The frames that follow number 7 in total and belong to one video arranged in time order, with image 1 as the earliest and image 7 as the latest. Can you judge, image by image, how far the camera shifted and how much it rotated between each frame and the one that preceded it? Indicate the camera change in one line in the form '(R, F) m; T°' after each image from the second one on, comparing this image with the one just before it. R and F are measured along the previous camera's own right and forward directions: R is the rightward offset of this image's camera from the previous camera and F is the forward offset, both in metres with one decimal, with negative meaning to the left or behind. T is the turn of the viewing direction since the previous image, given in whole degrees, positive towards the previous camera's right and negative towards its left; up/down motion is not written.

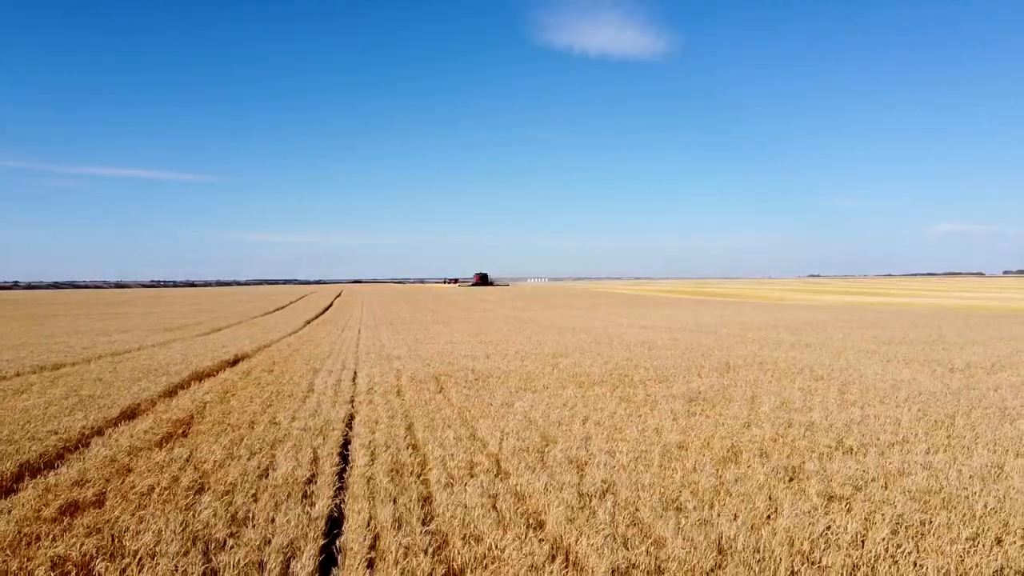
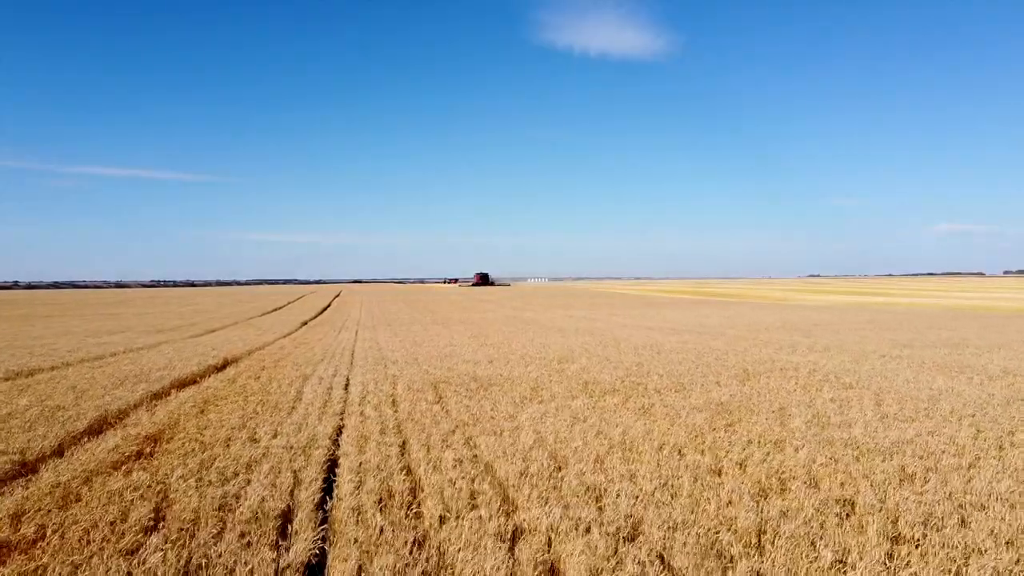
(-0.1, +0.9) m; 0°
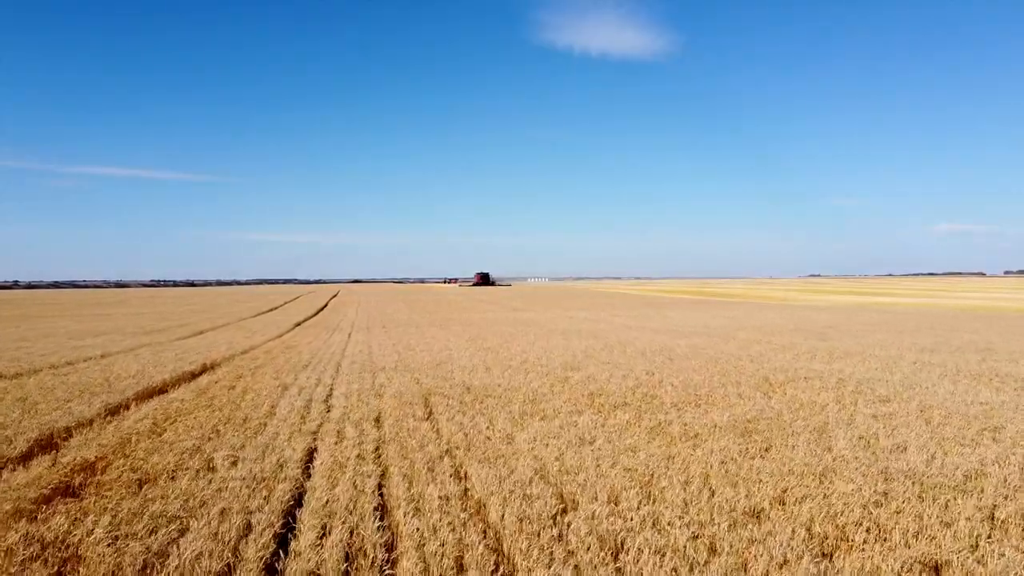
(0.0, +1.2) m; 0°
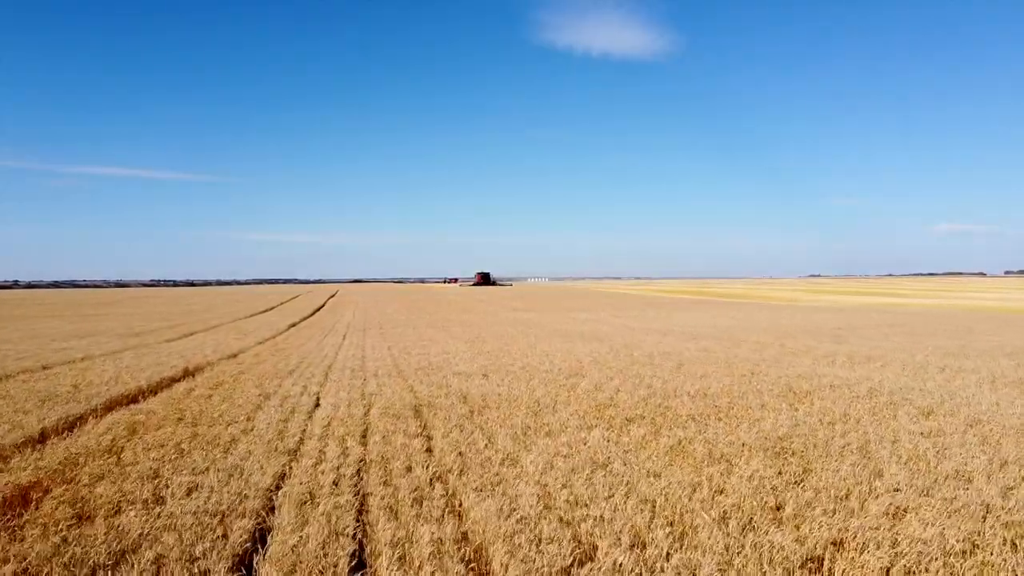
(0.0, +1.0) m; 0°
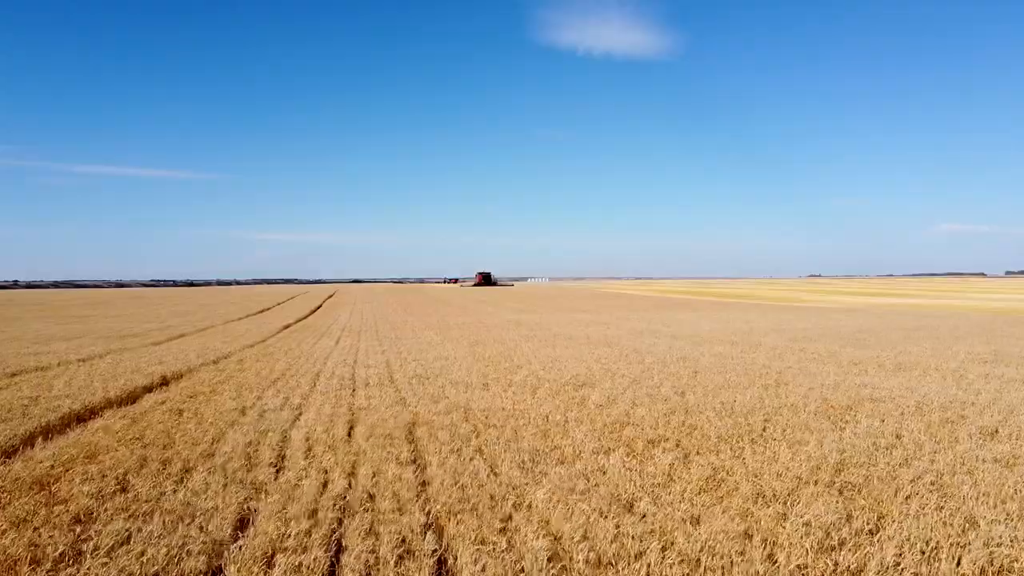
(-0.1, +1.3) m; 0°
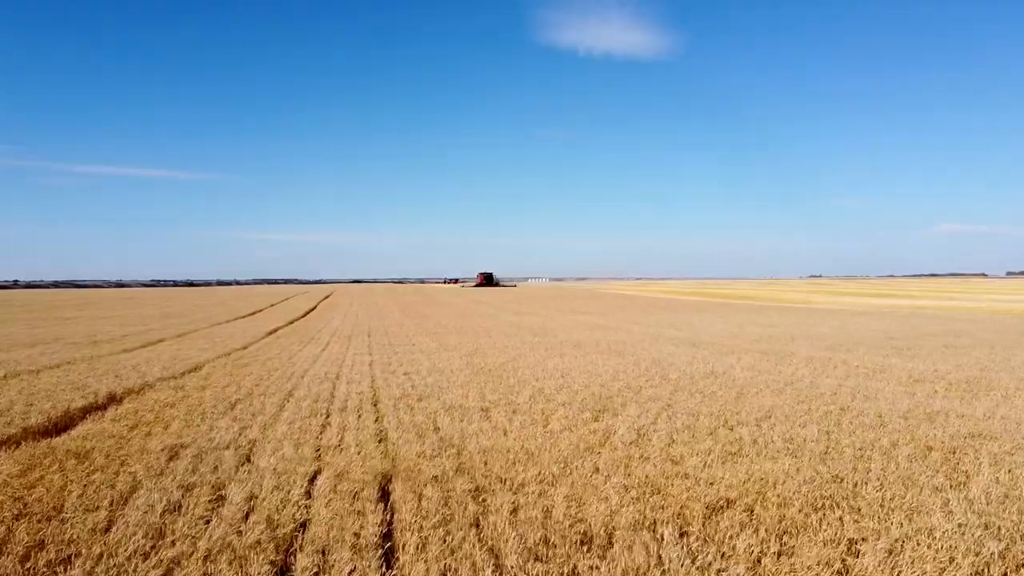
(-0.1, +2.3) m; 0°
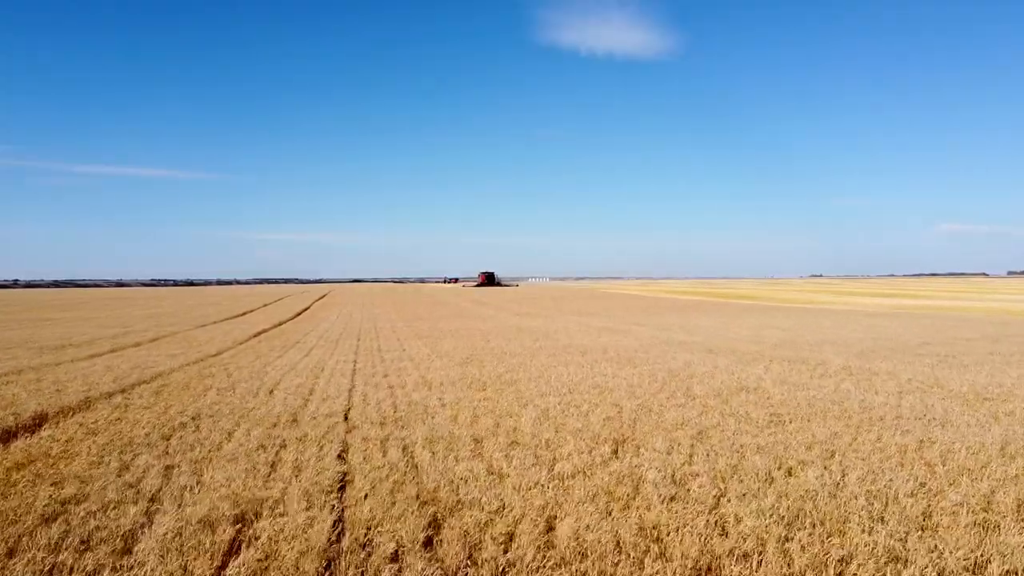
(0.0, +2.1) m; 0°
